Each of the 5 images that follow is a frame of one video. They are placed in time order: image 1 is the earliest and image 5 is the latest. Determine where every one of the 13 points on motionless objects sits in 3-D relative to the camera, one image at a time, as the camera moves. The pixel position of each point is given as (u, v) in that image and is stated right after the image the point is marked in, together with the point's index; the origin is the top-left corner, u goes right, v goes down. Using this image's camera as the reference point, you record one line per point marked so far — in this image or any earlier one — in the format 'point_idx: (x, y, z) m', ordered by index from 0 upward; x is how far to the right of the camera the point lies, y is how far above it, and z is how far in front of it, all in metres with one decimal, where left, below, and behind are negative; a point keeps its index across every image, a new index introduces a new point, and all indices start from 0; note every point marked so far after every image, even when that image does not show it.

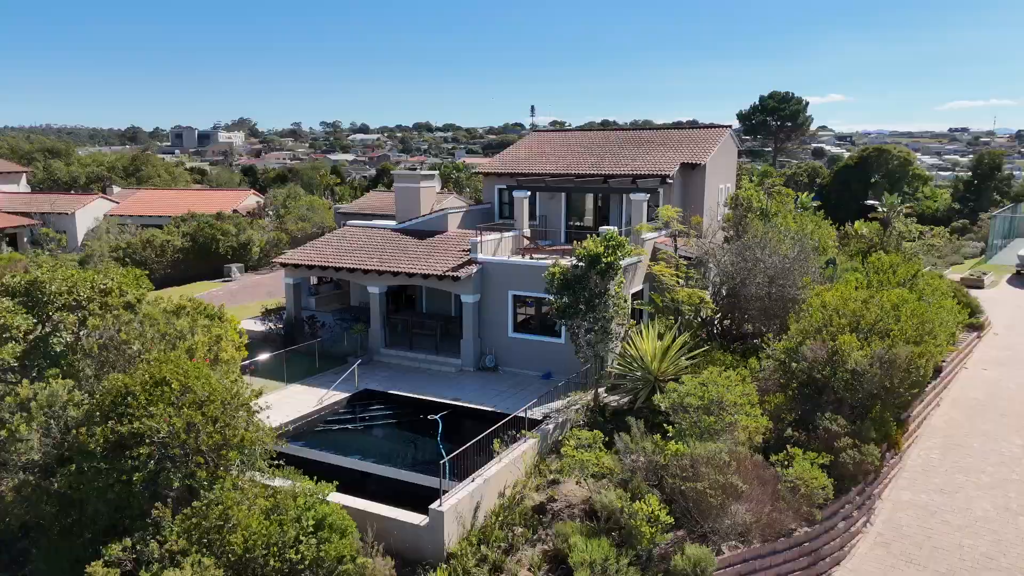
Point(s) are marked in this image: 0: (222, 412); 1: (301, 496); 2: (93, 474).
0: (-5.4, -2.3, +12.6) m
1: (-3.8, -3.7, +11.8) m
2: (-7.4, -3.3, +12.0) m
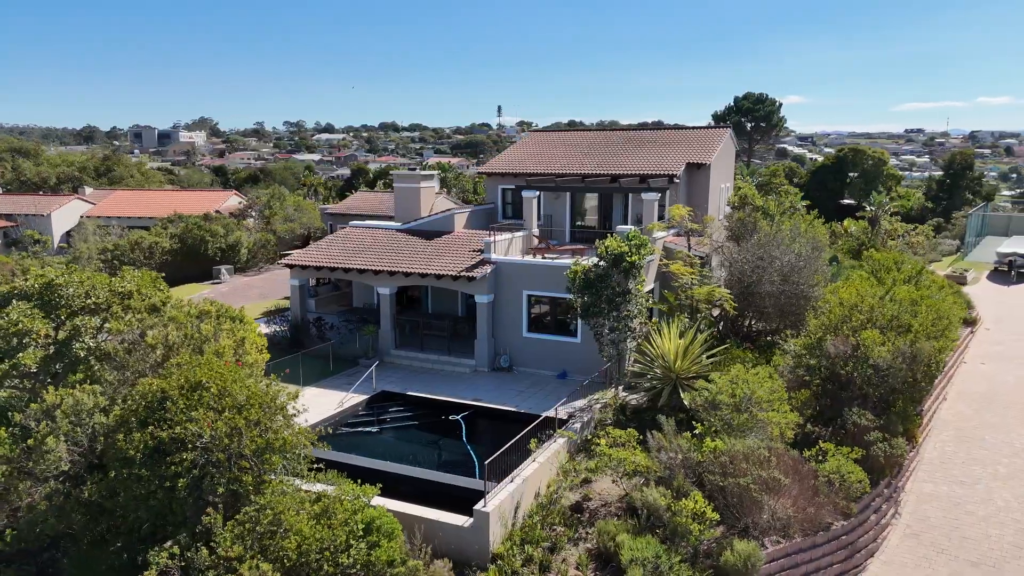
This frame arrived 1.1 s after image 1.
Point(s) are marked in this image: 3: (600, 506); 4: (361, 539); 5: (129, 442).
0: (-4.6, -2.3, +12.3) m
1: (-3.0, -3.7, +11.7) m
2: (-6.6, -3.4, +11.7) m
3: (+1.9, -4.6, +14.2) m
4: (-2.6, -4.2, +11.3) m
5: (-6.8, -2.7, +11.8) m
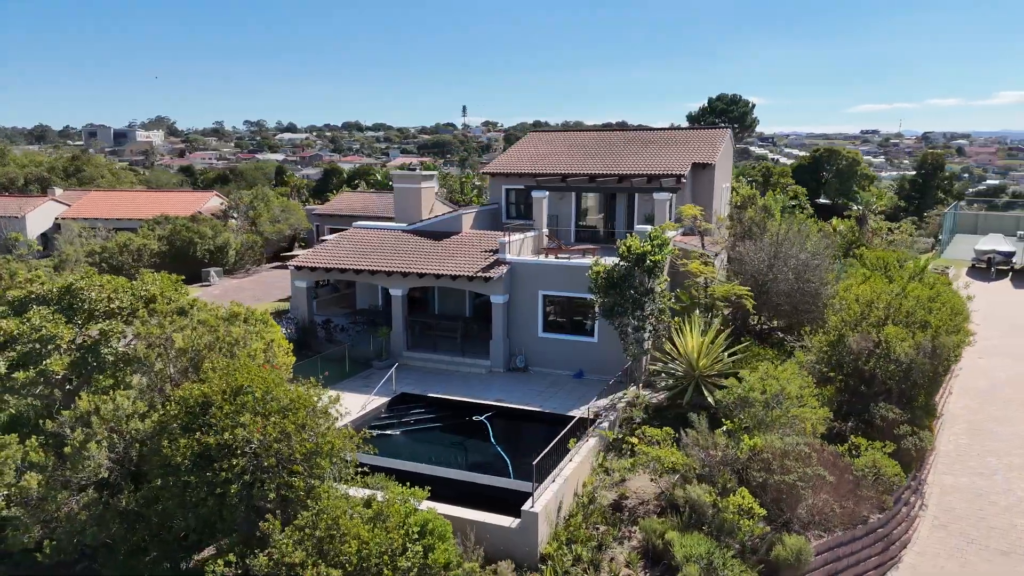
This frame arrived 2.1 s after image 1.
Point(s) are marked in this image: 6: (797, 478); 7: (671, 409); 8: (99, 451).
0: (-3.7, -2.4, +12.2) m
1: (-2.0, -3.7, +11.6) m
2: (-5.7, -3.4, +11.4) m
3: (+2.7, -4.6, +14.3) m
4: (-1.6, -4.3, +11.2) m
5: (-5.8, -2.8, +11.5) m
6: (+5.5, -3.7, +12.9) m
7: (+4.3, -3.3, +18.0) m
8: (-7.5, -3.0, +12.2) m
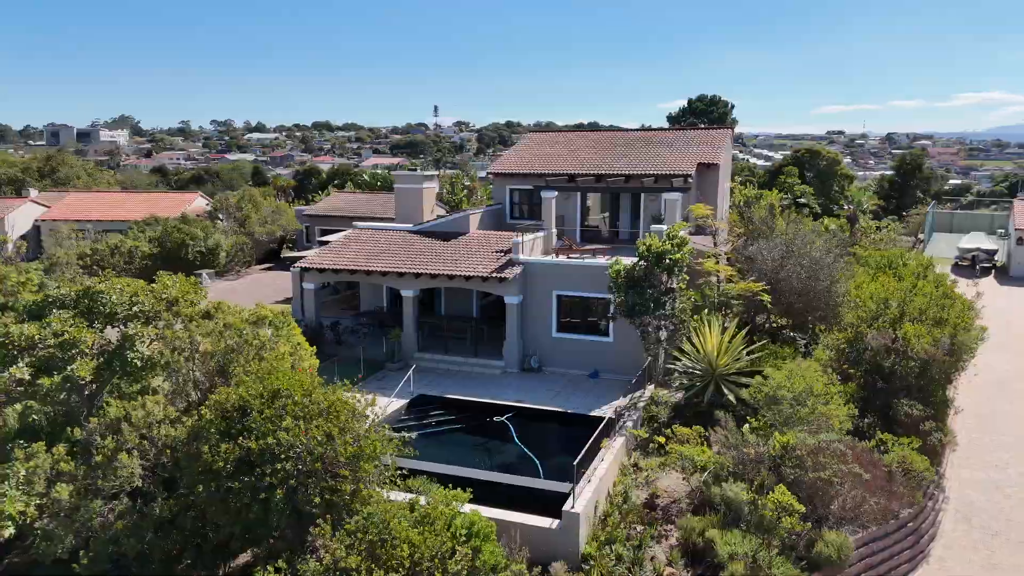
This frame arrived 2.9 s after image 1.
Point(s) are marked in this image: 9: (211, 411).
0: (-2.9, -2.4, +12.0) m
1: (-1.2, -3.7, +11.5) m
2: (-4.9, -3.5, +11.2) m
3: (+3.4, -4.6, +14.3) m
4: (-0.8, -4.3, +11.1) m
5: (-5.0, -2.8, +11.3) m
6: (+6.2, -3.6, +13.0) m
7: (+4.9, -3.3, +18.1) m
8: (-6.8, -3.0, +11.9) m
9: (-5.3, -2.2, +11.8) m
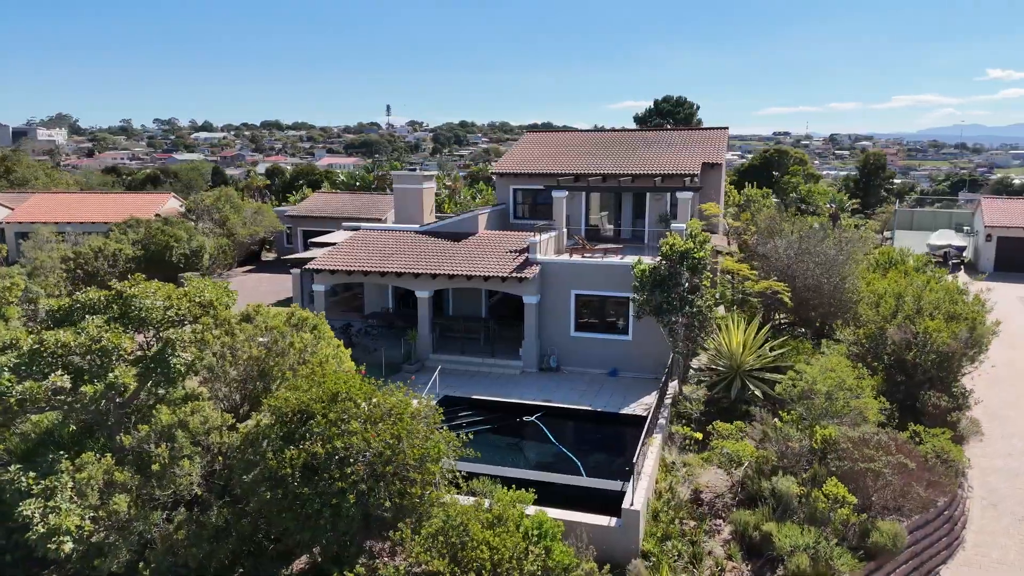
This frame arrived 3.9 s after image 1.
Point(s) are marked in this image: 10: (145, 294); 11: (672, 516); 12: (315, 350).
0: (-1.8, -2.4, +11.9) m
1: (-0.1, -3.7, +11.4) m
2: (-3.7, -3.5, +11.0) m
3: (+4.4, -4.6, +14.5) m
4: (+0.4, -4.3, +11.1) m
5: (-3.9, -2.9, +11.1) m
6: (+7.3, -3.6, +13.4) m
7: (+5.7, -3.2, +18.4) m
8: (-5.6, -3.1, +11.6) m
9: (-4.2, -2.2, +11.6) m
10: (-7.6, -0.1, +13.9) m
11: (+3.2, -4.6, +13.5) m
12: (-4.2, -1.3, +14.3) m
